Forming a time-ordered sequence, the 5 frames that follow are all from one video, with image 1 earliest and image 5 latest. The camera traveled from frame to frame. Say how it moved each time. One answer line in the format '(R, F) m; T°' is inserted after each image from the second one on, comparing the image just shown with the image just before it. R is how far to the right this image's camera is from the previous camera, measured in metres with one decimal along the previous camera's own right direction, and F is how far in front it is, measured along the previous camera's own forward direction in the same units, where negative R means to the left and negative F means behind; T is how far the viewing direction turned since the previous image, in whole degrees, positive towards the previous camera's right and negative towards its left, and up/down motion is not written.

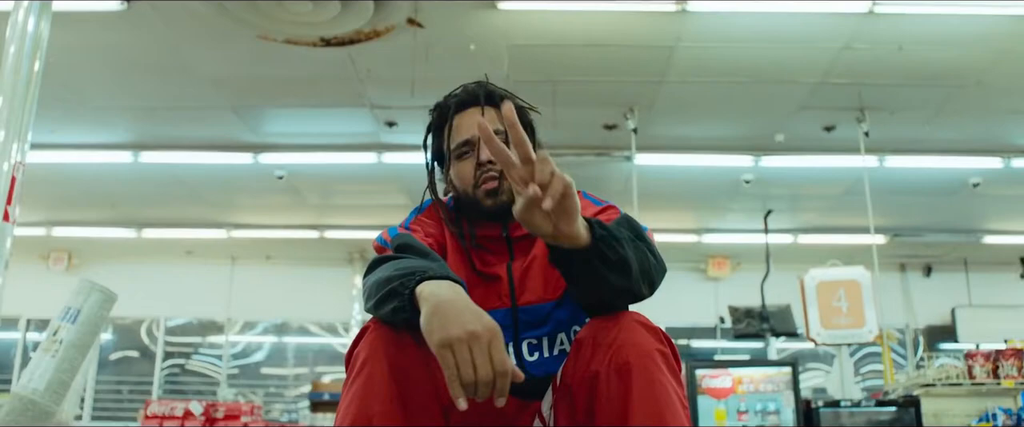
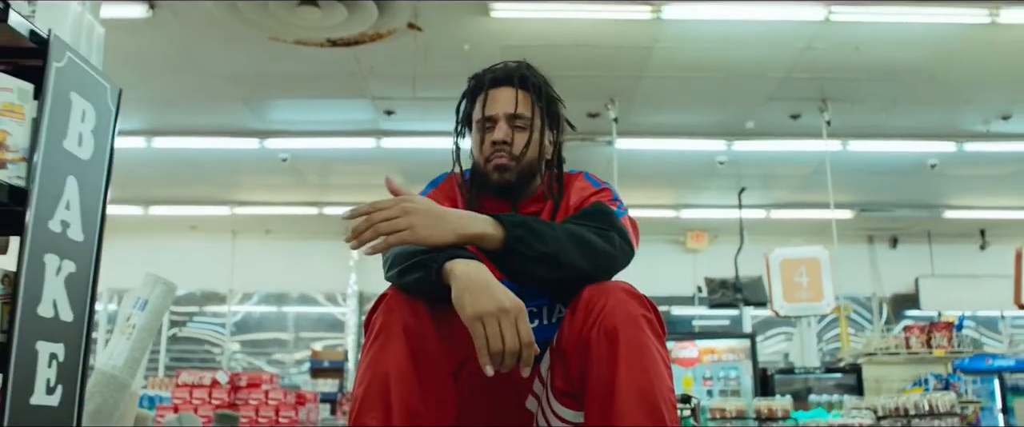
(0.0, -0.4) m; +1°
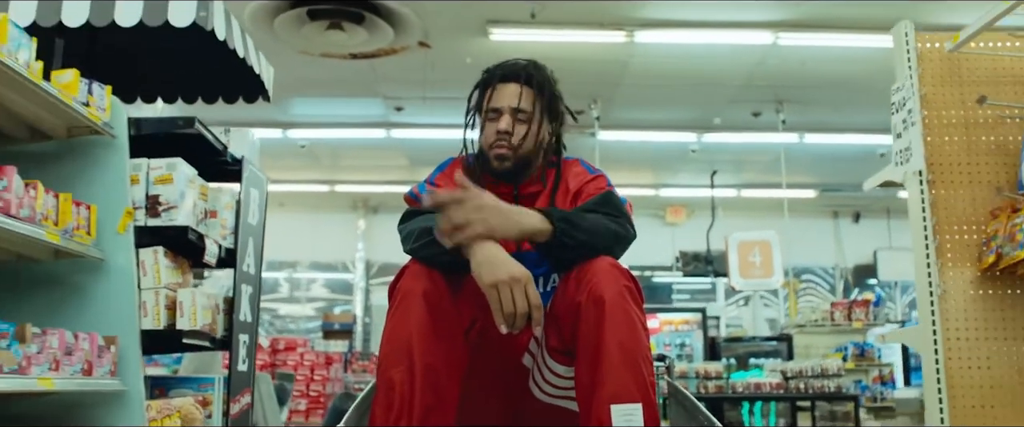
(0.0, -0.8) m; 0°
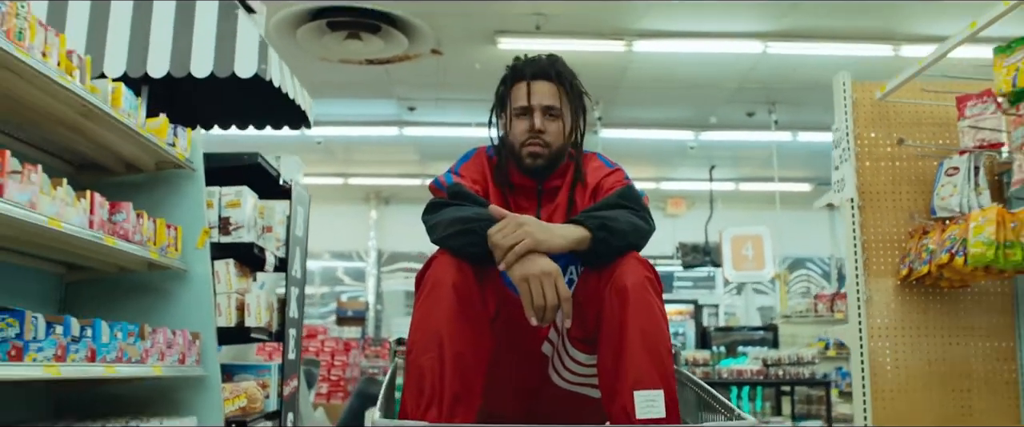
(0.0, -0.4) m; 0°
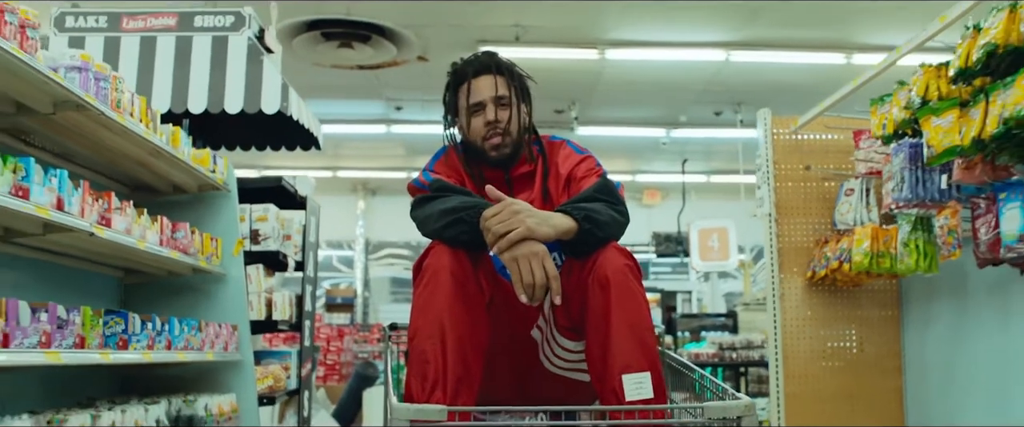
(0.0, -0.4) m; +1°
